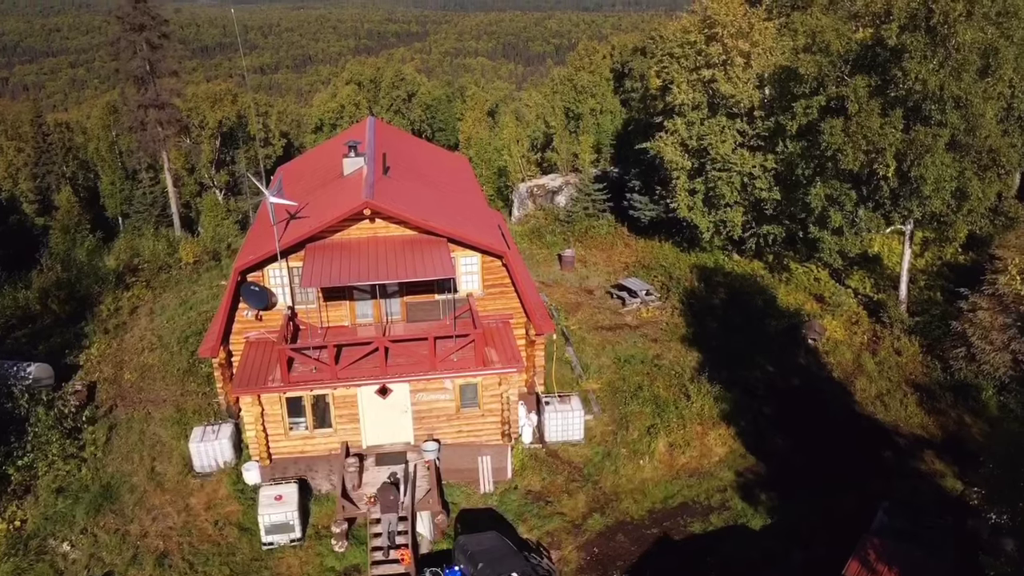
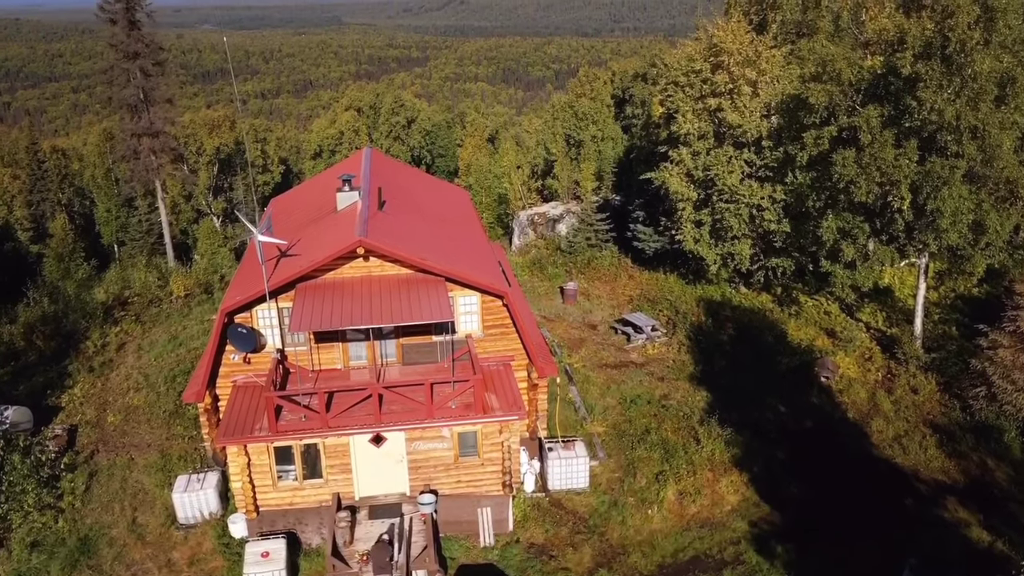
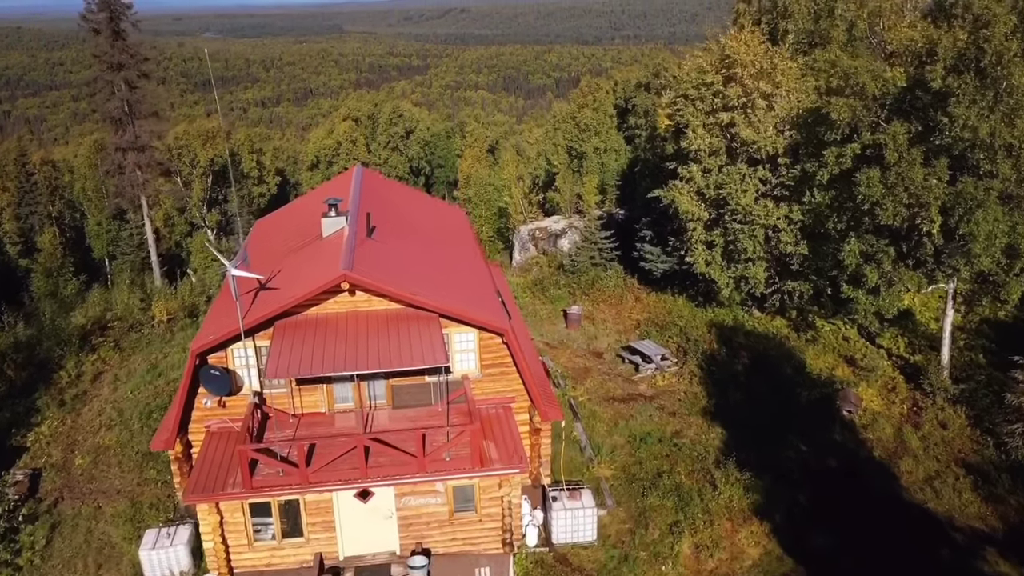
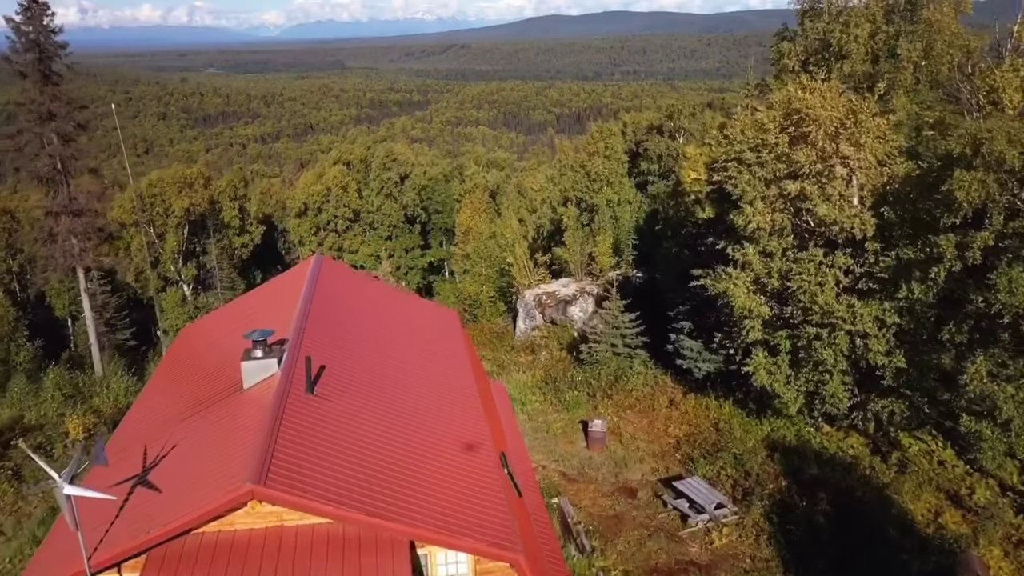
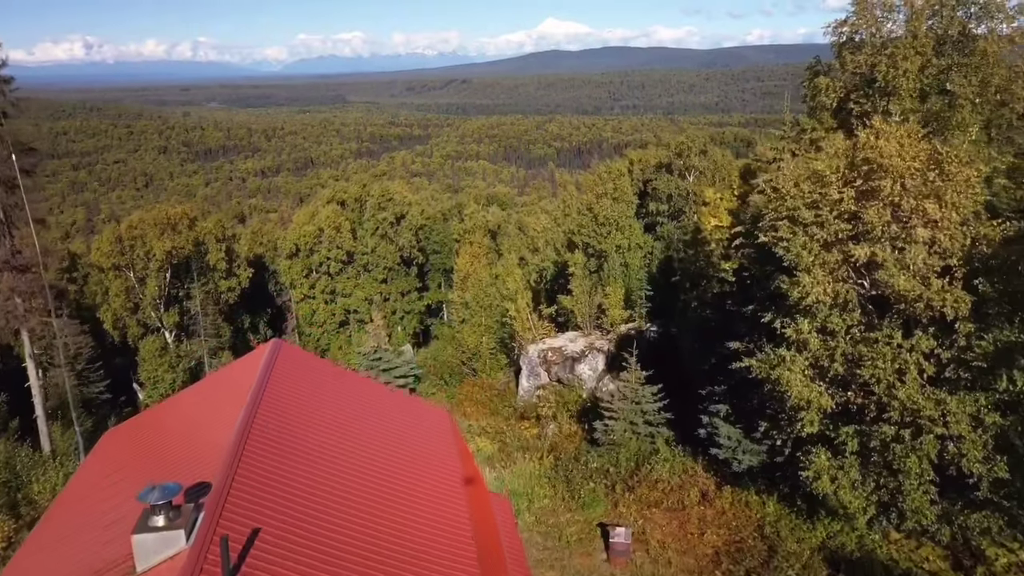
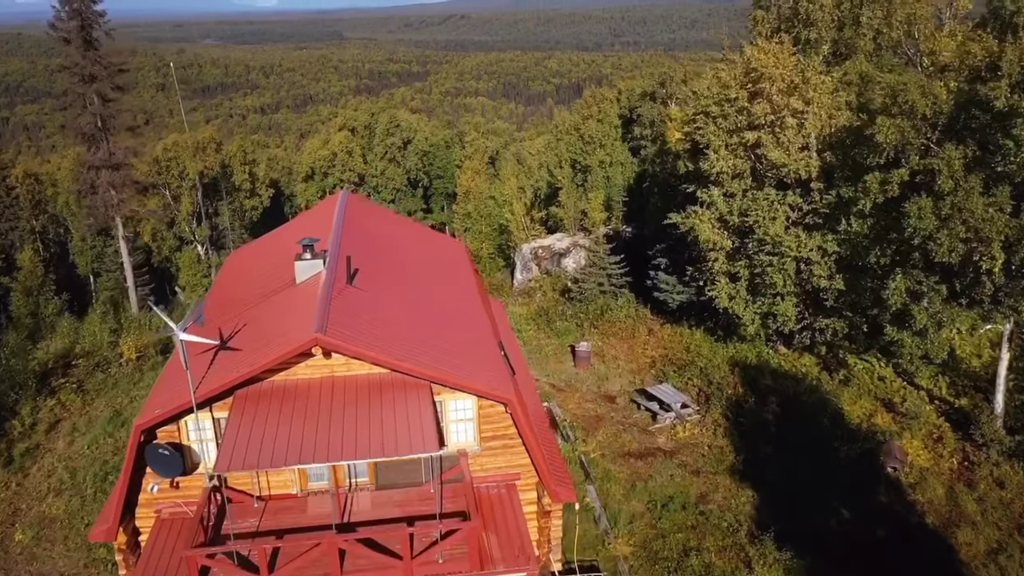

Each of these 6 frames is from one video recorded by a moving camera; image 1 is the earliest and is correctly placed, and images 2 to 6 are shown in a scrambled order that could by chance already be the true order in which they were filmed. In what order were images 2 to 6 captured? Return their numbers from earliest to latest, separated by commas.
2, 3, 6, 4, 5
